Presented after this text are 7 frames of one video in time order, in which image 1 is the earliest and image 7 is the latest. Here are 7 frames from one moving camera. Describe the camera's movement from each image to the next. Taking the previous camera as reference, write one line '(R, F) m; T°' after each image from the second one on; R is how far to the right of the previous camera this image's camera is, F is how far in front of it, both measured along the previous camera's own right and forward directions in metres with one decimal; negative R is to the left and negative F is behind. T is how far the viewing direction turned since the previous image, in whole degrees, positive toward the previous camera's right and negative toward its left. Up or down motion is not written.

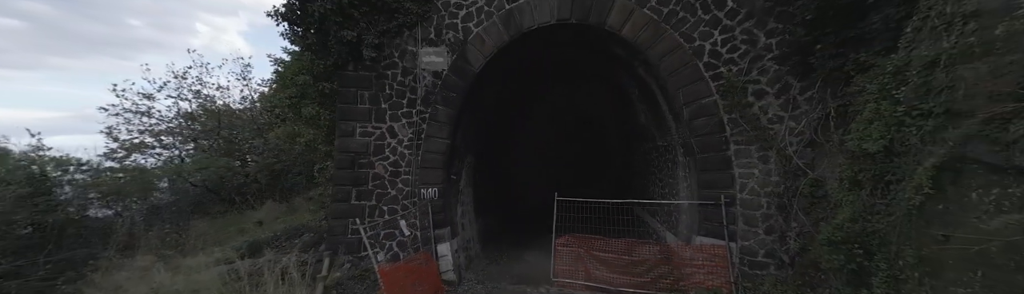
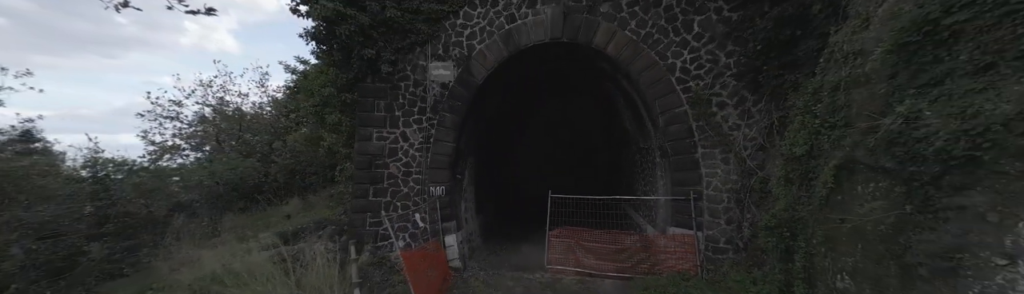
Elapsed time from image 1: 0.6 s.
(-0.1, -0.8) m; +1°
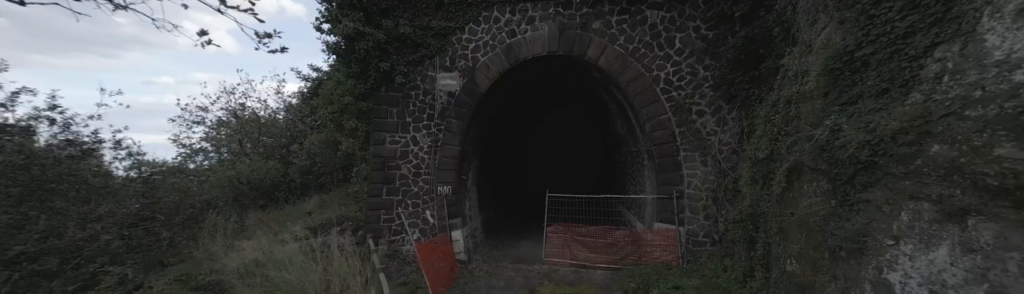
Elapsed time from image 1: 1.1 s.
(0.0, -0.7) m; 0°
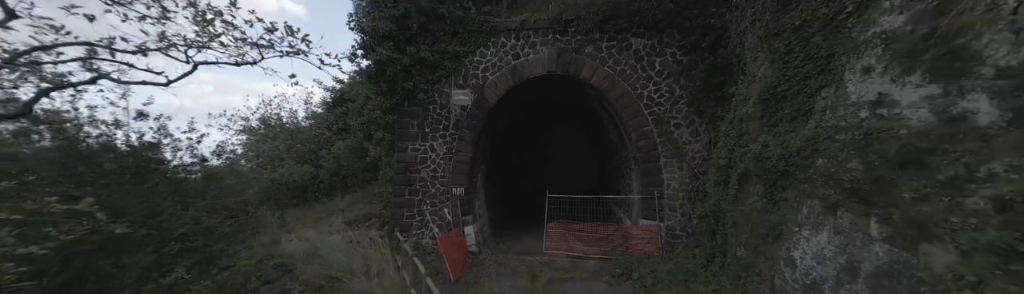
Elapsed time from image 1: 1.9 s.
(-0.1, -1.1) m; 0°
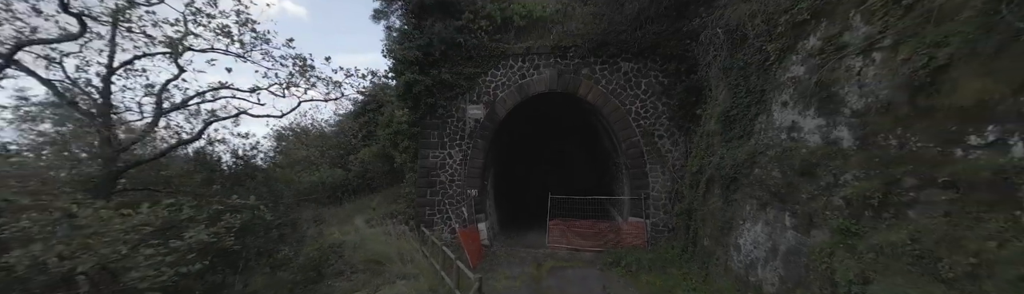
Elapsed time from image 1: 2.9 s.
(-0.1, -1.2) m; 0°
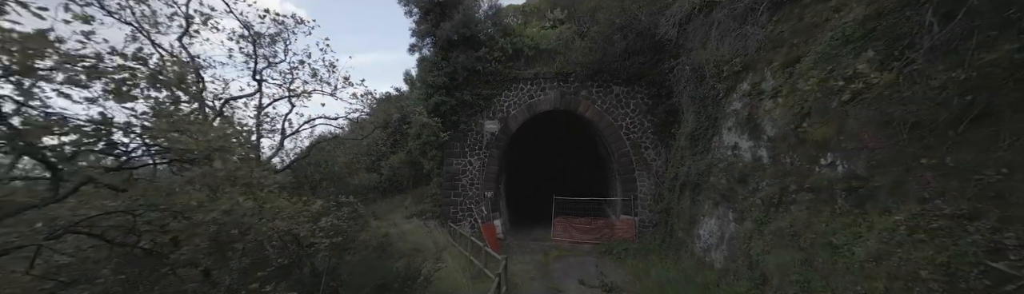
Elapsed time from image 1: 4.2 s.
(-0.3, -1.6) m; 0°
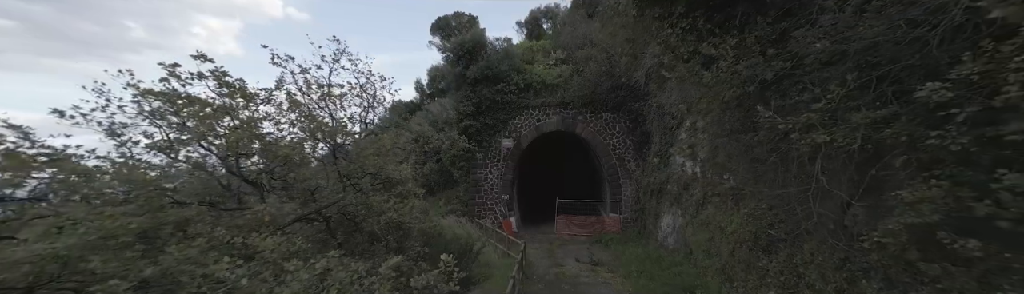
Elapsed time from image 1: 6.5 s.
(-0.3, -2.5) m; -1°
